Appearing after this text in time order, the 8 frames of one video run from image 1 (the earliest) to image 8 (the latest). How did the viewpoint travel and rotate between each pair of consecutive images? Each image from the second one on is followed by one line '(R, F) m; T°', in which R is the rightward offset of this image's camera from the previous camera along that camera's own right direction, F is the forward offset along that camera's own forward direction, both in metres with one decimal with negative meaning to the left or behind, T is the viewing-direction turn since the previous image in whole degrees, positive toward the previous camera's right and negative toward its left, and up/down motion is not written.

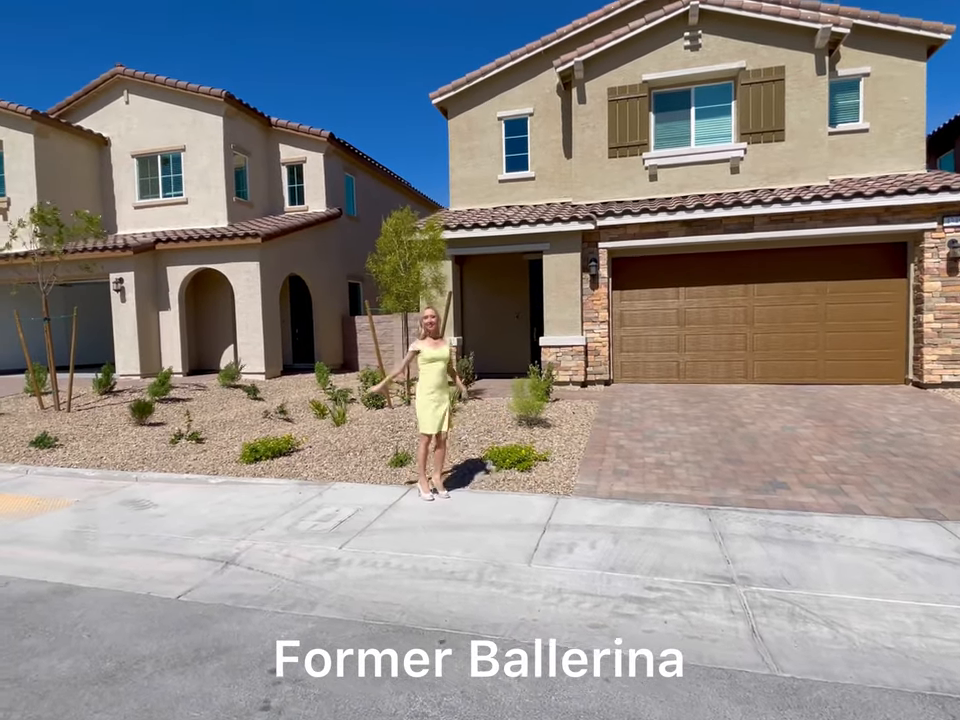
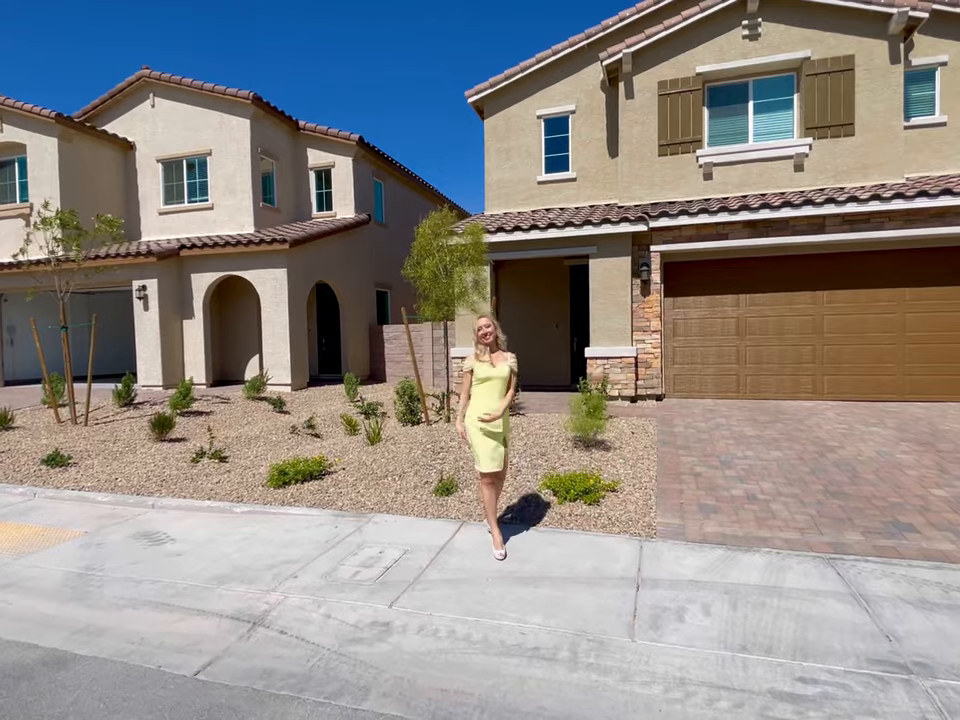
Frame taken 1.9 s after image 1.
(-0.4, +0.9) m; -2°
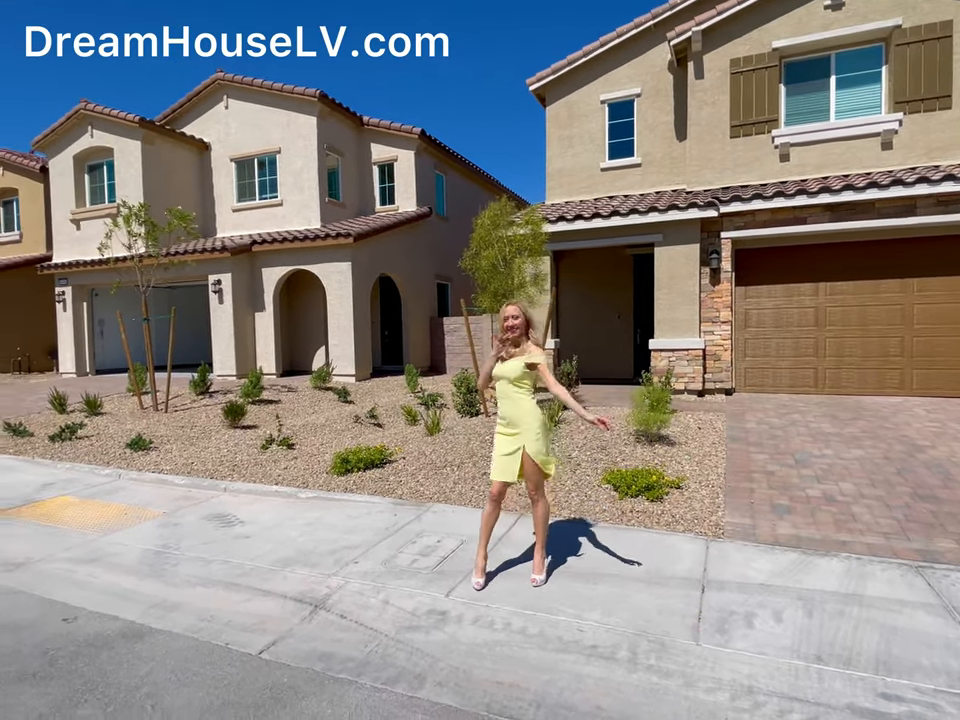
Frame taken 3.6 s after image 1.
(0.0, +0.1) m; -6°
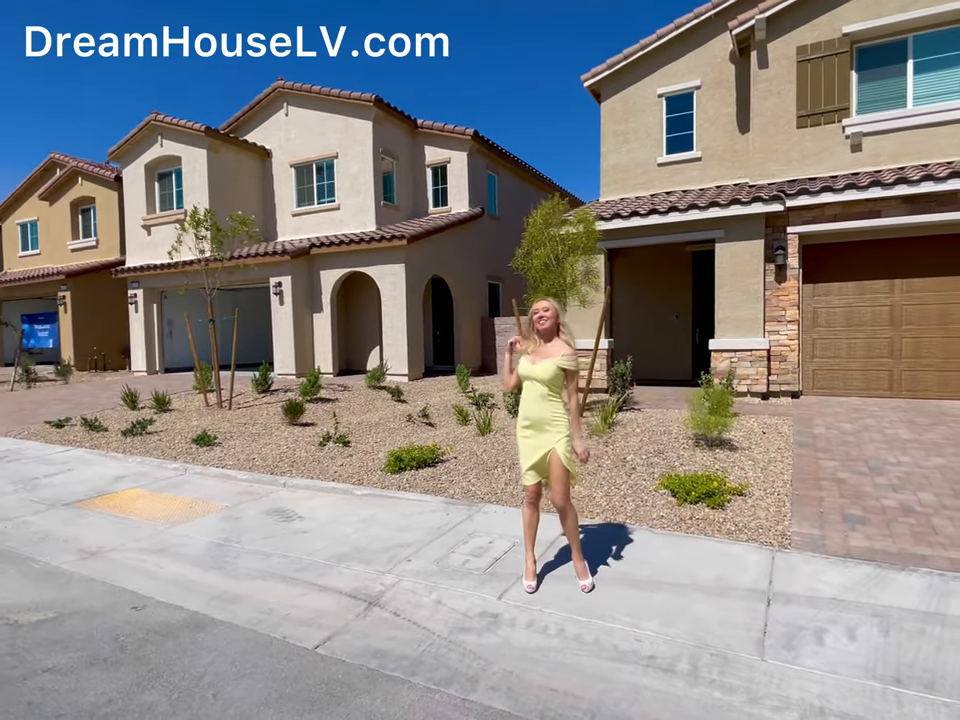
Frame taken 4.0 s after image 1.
(0.0, 0.0) m; -5°
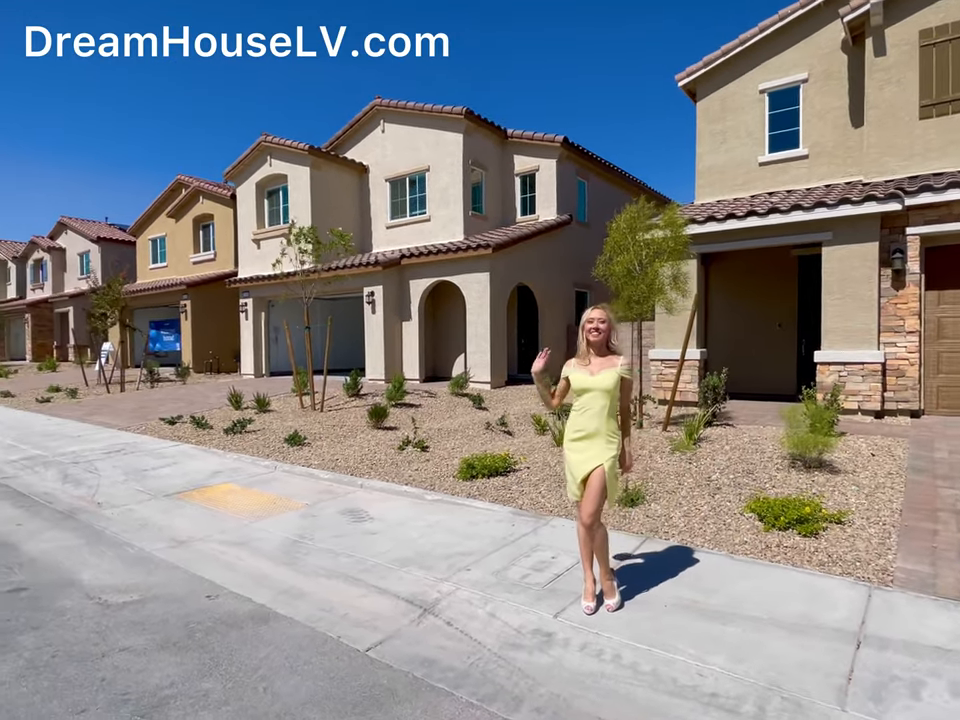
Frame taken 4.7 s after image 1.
(+0.2, +0.1) m; -9°
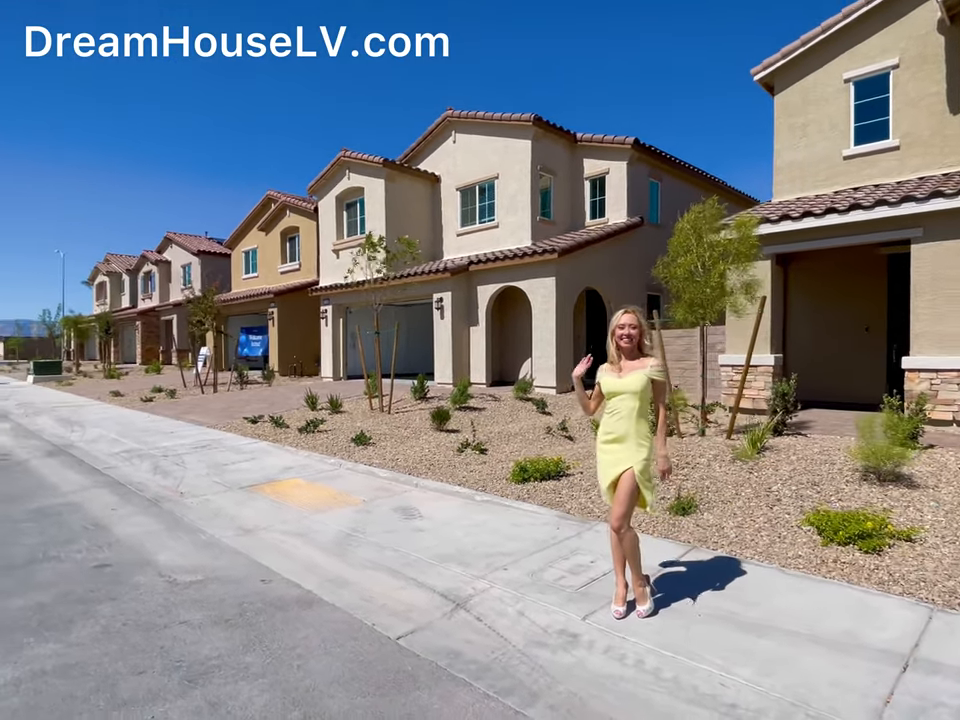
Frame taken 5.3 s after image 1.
(+0.3, -0.1) m; -8°
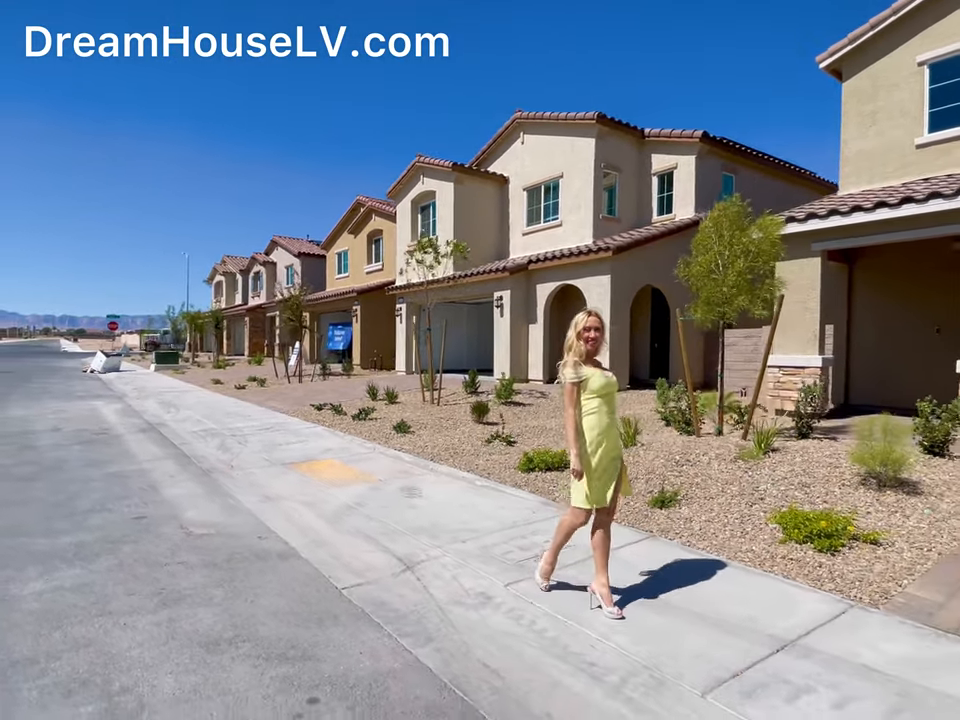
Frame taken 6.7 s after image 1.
(+1.2, -0.4) m; -9°
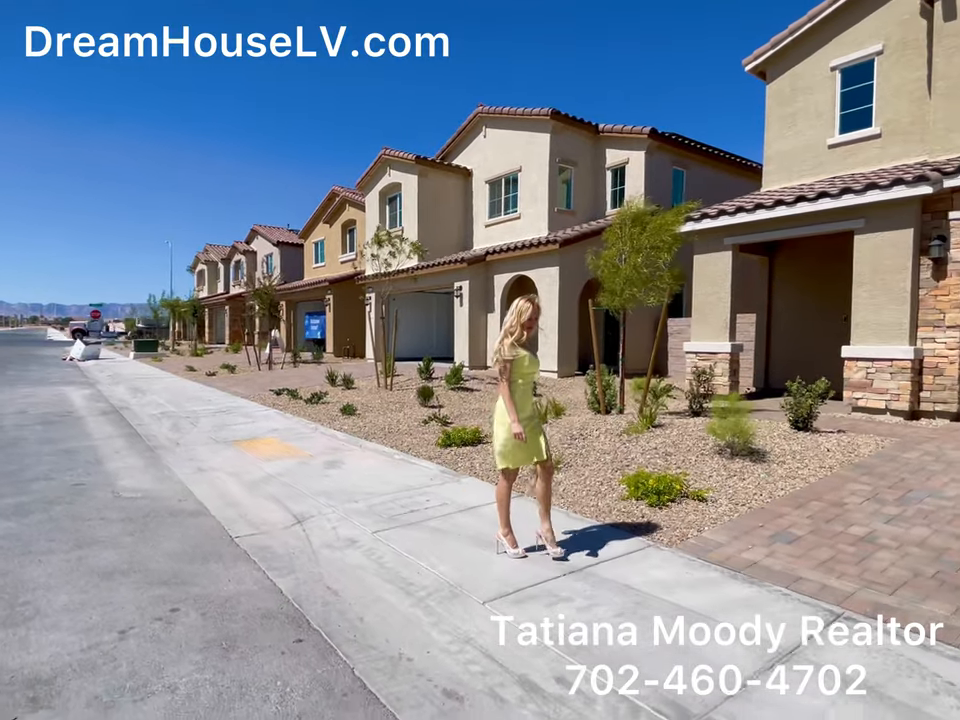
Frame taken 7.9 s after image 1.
(+1.0, -0.8) m; +1°
